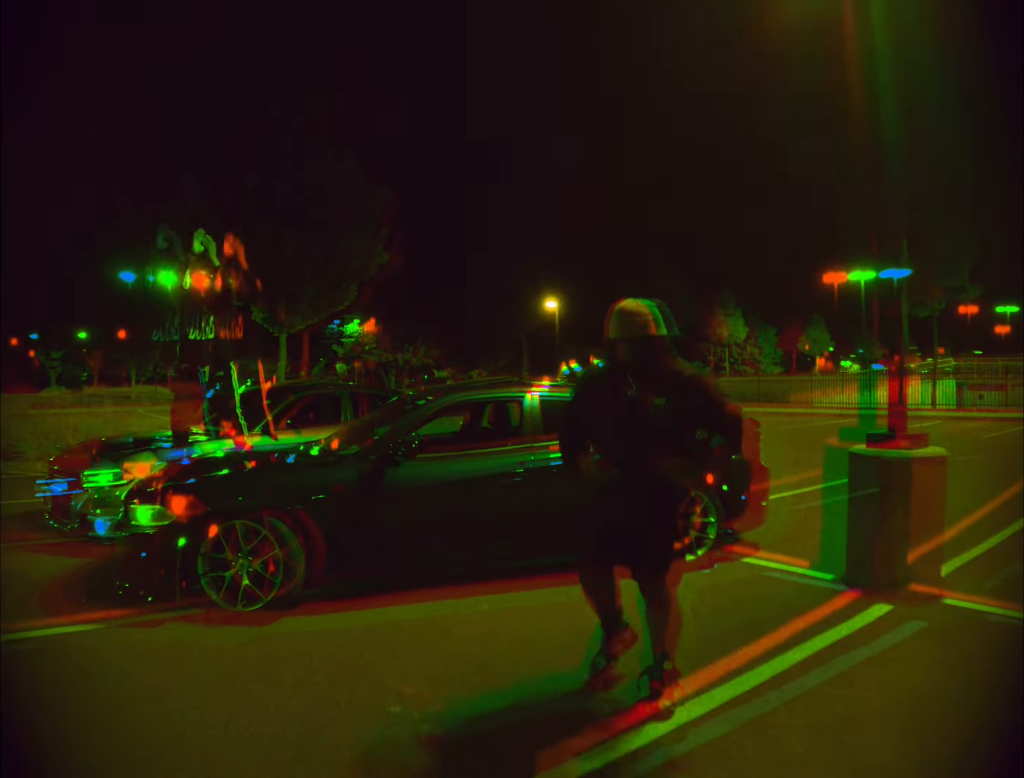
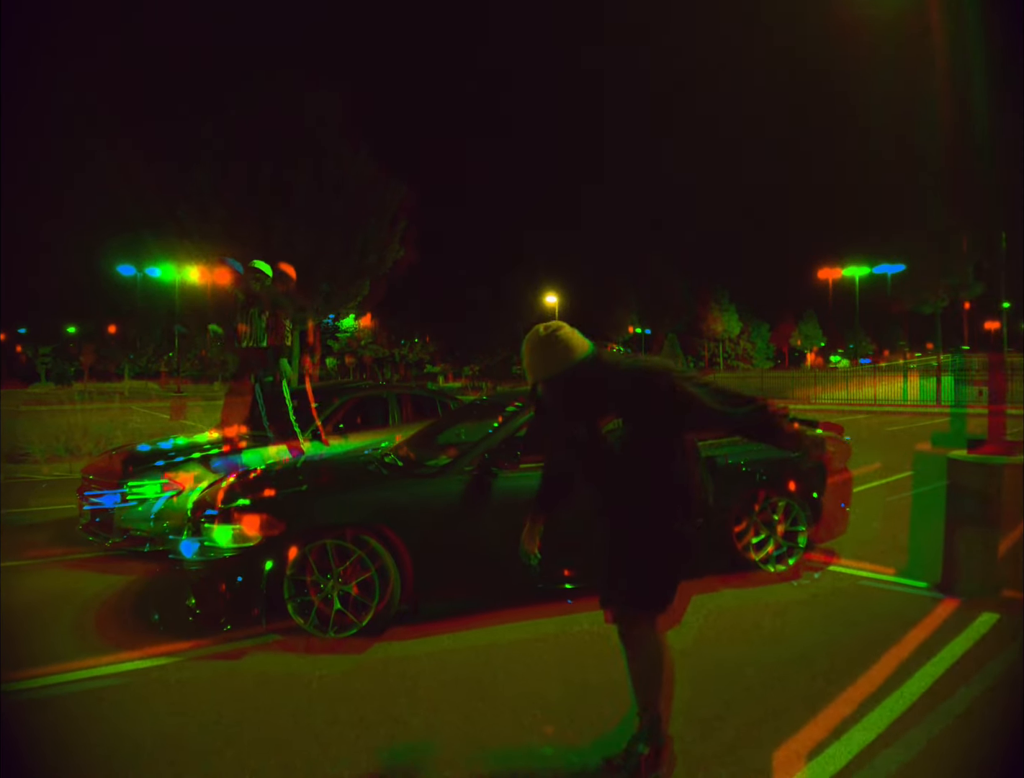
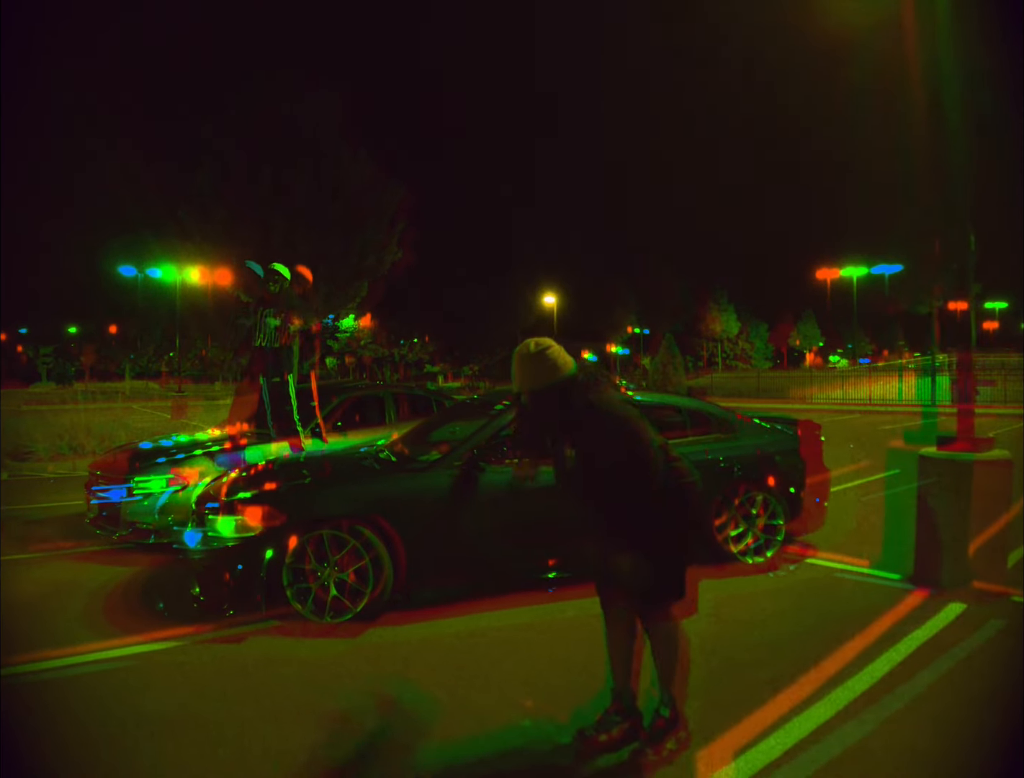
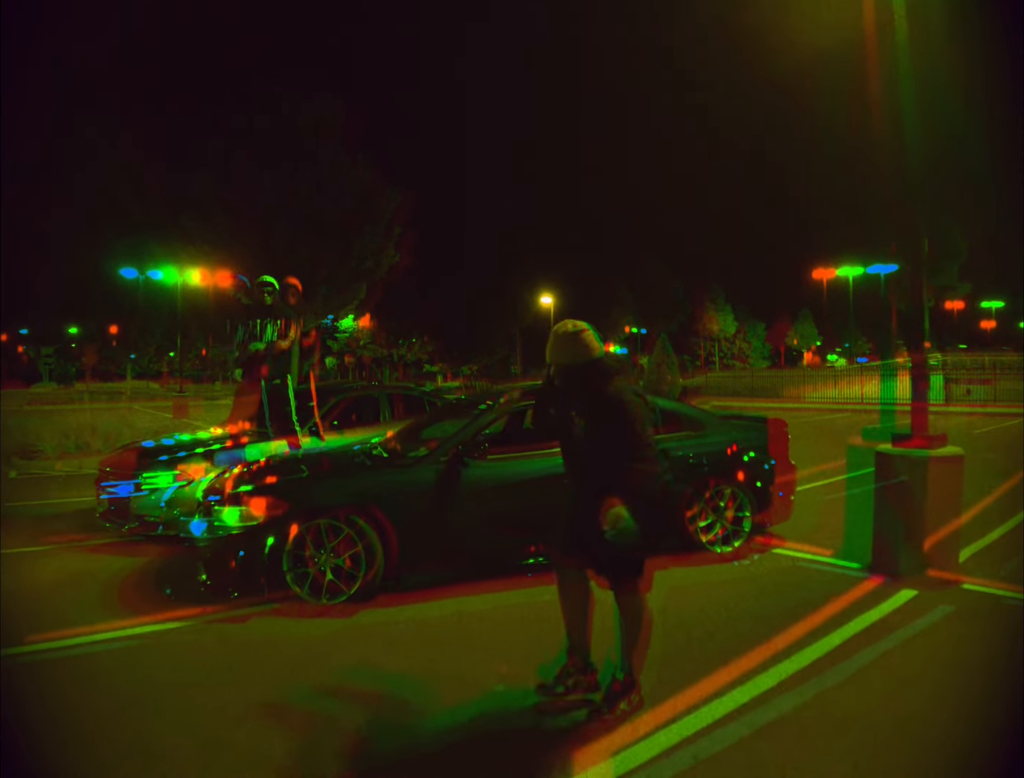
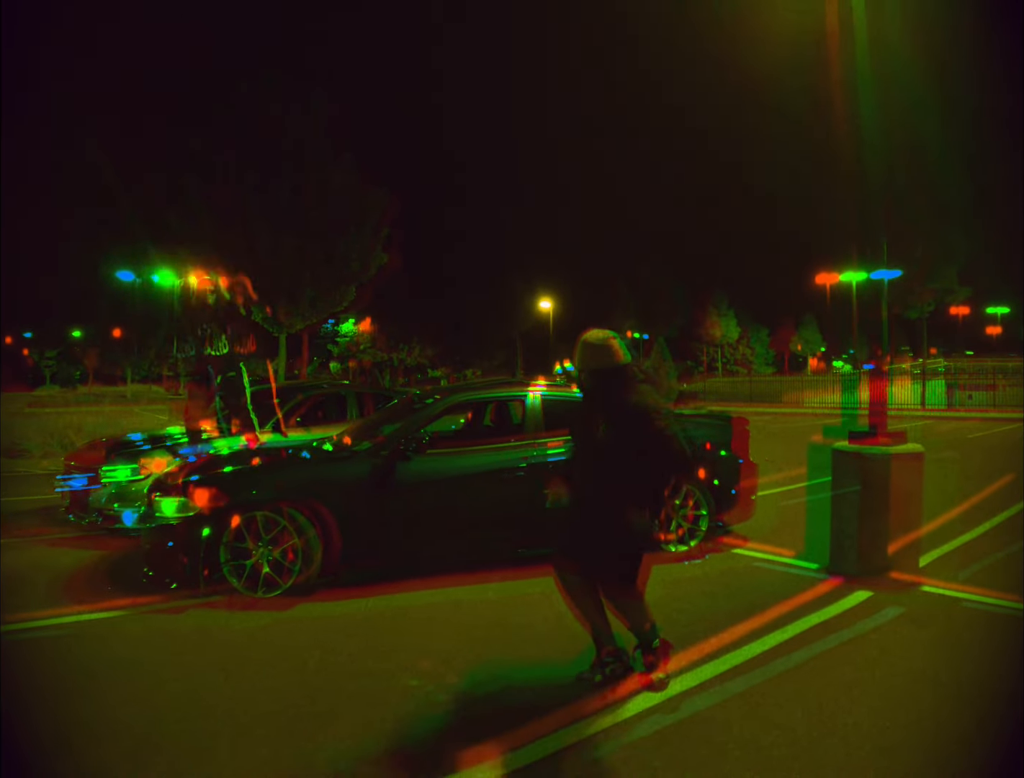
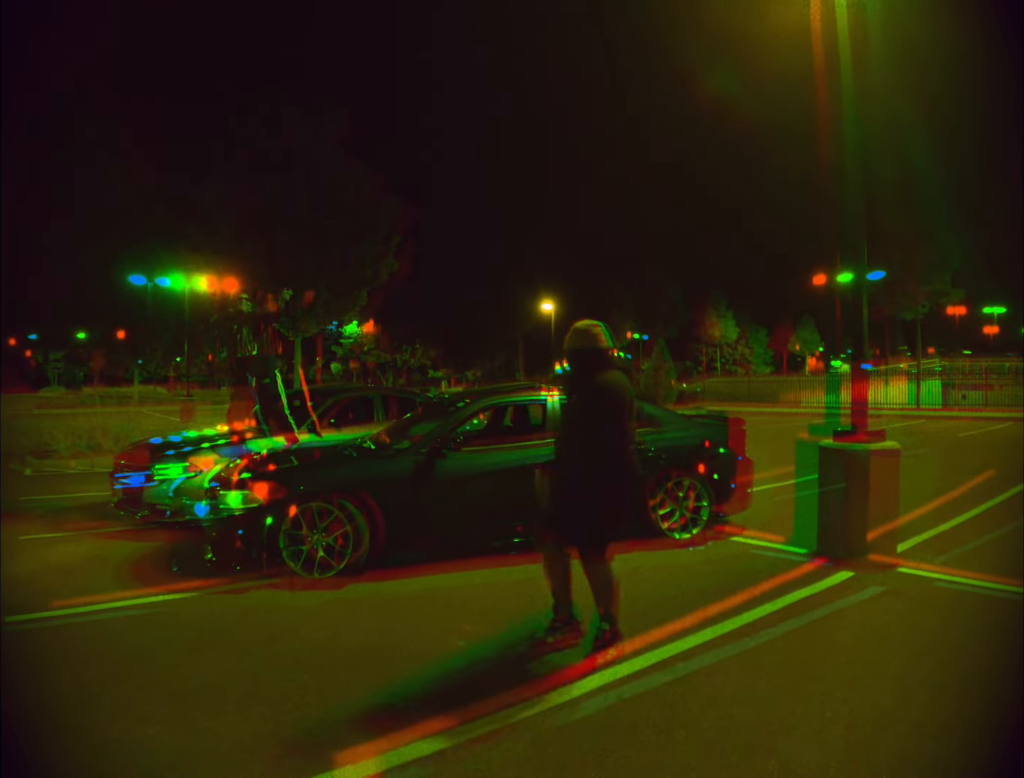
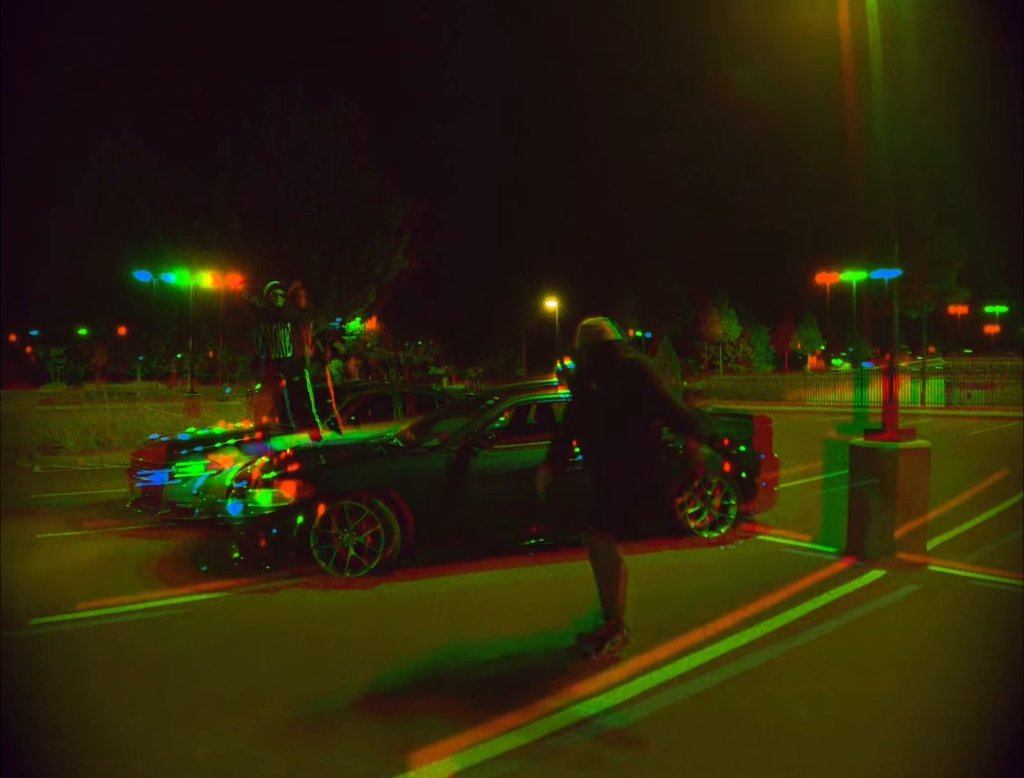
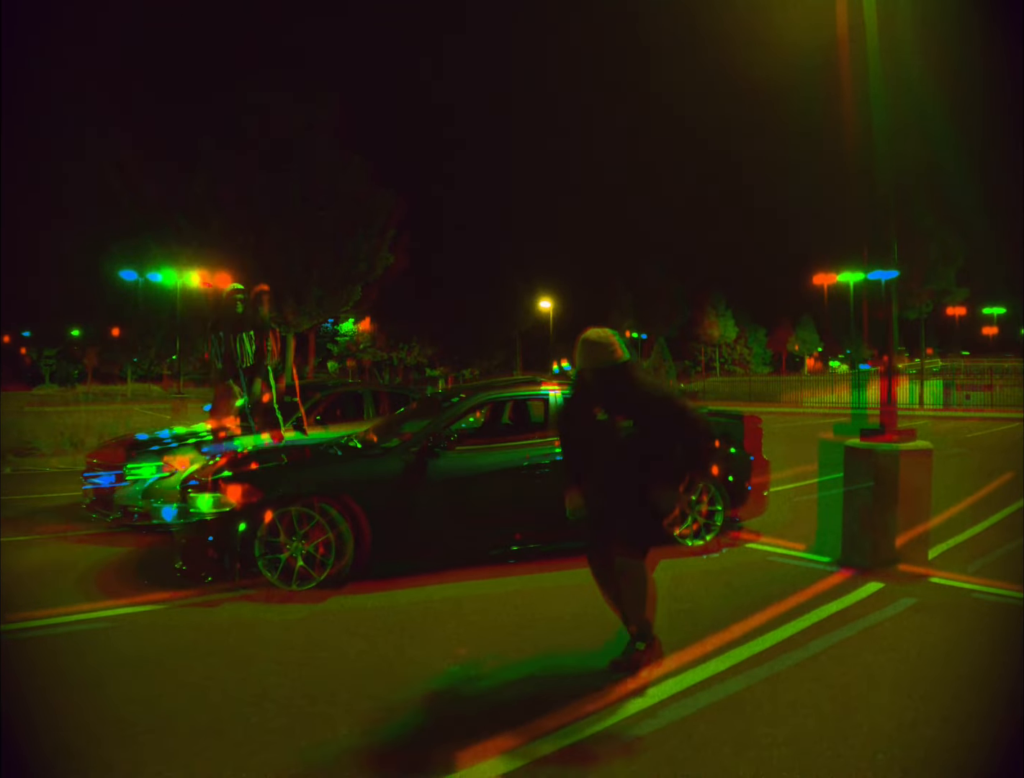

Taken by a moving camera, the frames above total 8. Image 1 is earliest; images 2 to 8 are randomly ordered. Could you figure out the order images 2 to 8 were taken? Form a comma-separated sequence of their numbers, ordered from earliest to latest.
5, 8, 6, 7, 4, 3, 2
